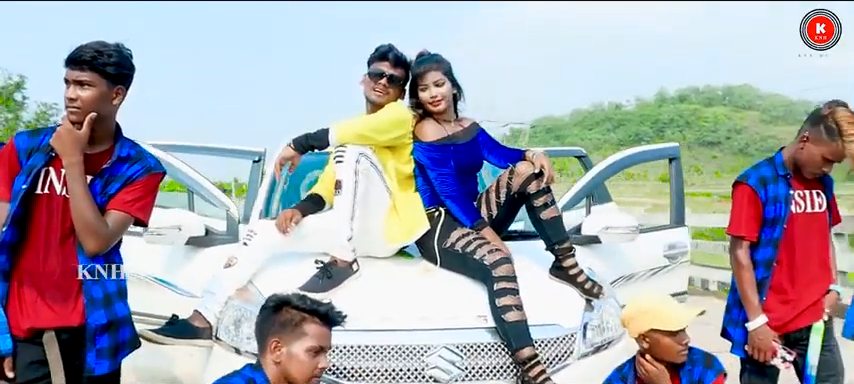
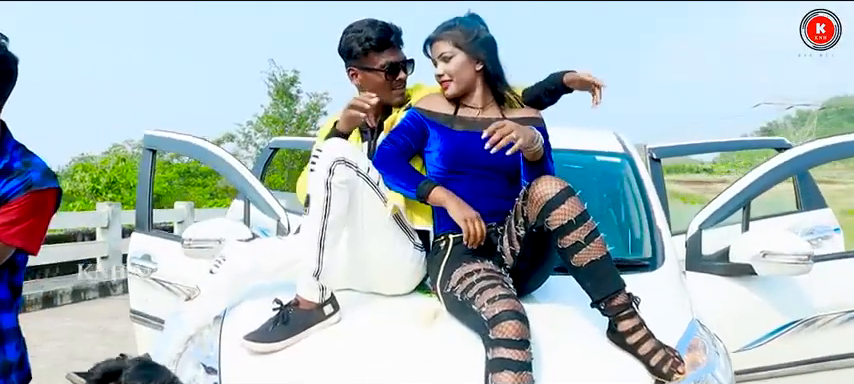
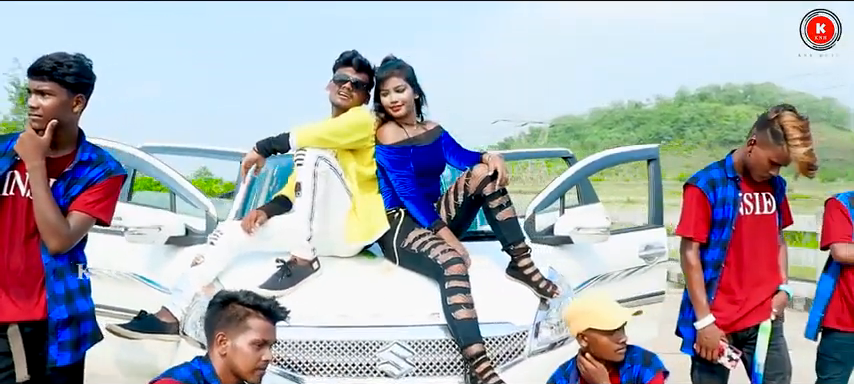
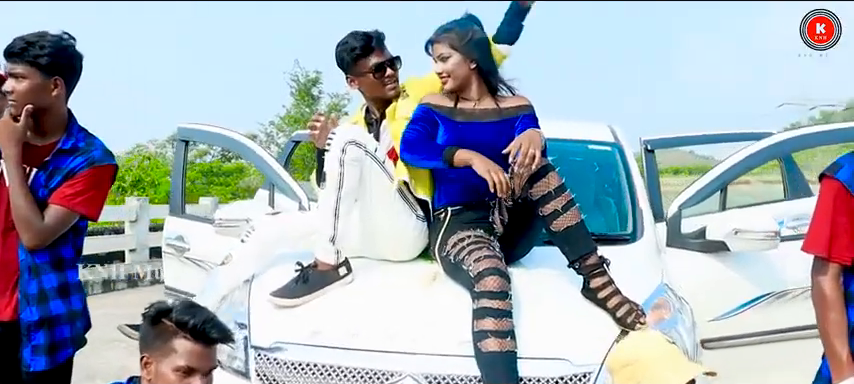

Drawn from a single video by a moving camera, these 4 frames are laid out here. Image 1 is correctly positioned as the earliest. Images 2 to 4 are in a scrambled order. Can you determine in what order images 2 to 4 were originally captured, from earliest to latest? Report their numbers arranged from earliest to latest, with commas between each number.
3, 4, 2
